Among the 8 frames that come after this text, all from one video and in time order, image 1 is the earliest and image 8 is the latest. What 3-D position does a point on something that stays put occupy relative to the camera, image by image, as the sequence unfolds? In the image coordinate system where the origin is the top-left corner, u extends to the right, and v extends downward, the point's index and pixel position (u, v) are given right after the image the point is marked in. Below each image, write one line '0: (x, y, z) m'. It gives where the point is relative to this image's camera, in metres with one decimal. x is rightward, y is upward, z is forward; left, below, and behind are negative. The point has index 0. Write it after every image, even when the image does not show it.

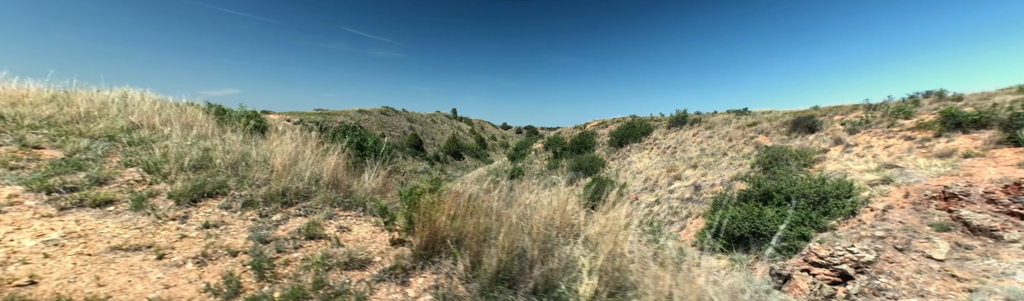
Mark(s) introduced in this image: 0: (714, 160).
0: (+7.0, -0.3, +12.3) m
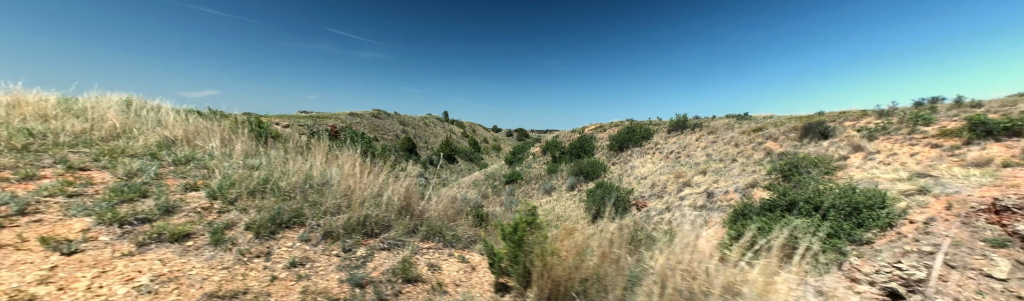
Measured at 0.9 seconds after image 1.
0: (+7.3, -0.5, +12.2) m
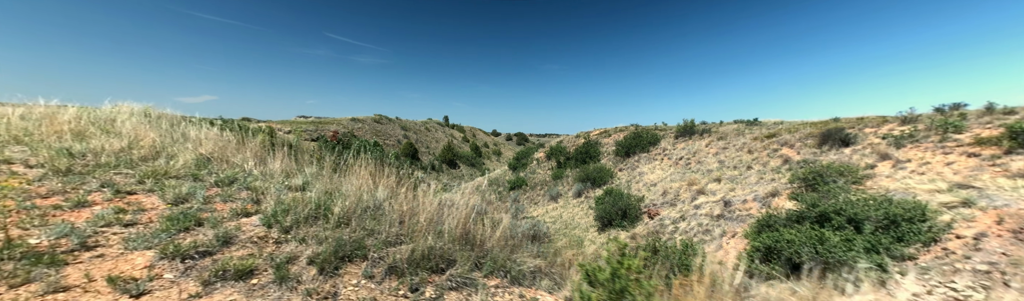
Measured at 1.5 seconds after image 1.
0: (+7.7, -0.8, +12.0) m
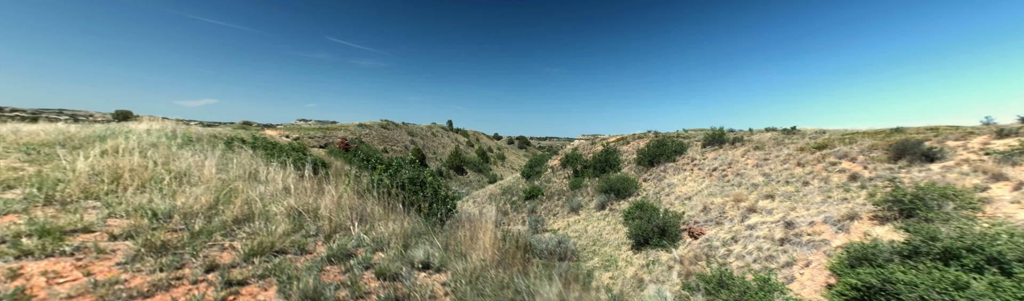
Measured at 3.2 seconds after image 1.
0: (+8.9, -1.2, +11.2) m
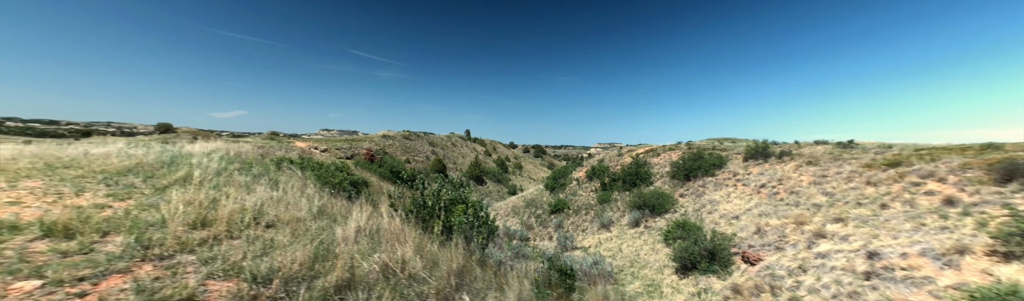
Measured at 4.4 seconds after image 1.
0: (+10.1, -1.8, +9.9) m
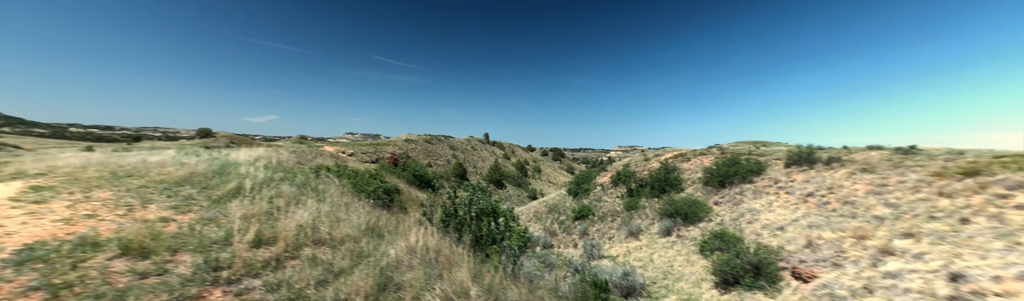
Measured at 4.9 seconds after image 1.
0: (+11.0, -2.0, +8.9) m
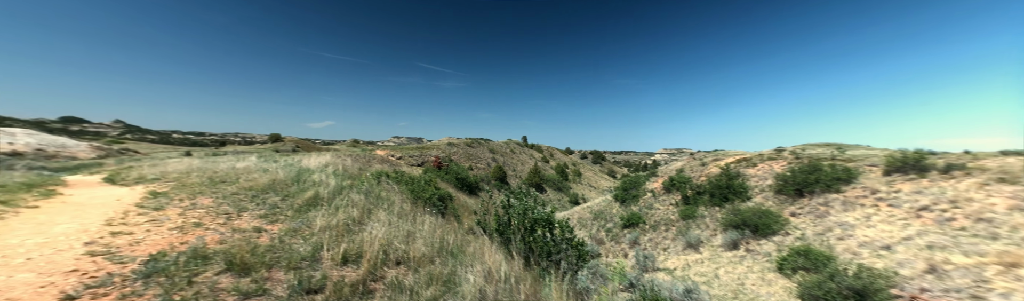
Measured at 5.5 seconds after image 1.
0: (+12.5, -2.2, +6.8) m
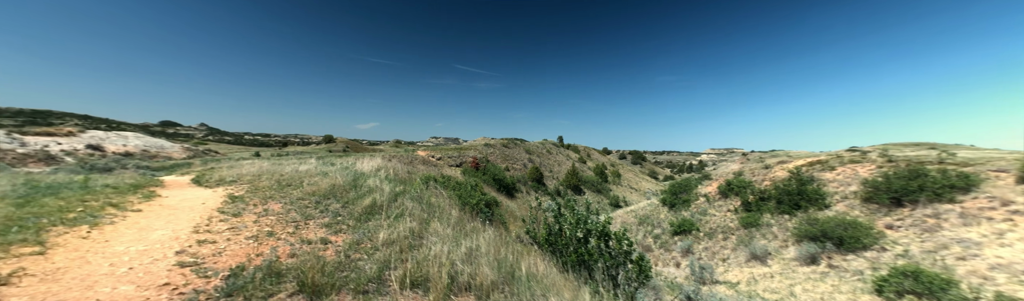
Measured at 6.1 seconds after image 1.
0: (+13.3, -2.2, +4.3) m
